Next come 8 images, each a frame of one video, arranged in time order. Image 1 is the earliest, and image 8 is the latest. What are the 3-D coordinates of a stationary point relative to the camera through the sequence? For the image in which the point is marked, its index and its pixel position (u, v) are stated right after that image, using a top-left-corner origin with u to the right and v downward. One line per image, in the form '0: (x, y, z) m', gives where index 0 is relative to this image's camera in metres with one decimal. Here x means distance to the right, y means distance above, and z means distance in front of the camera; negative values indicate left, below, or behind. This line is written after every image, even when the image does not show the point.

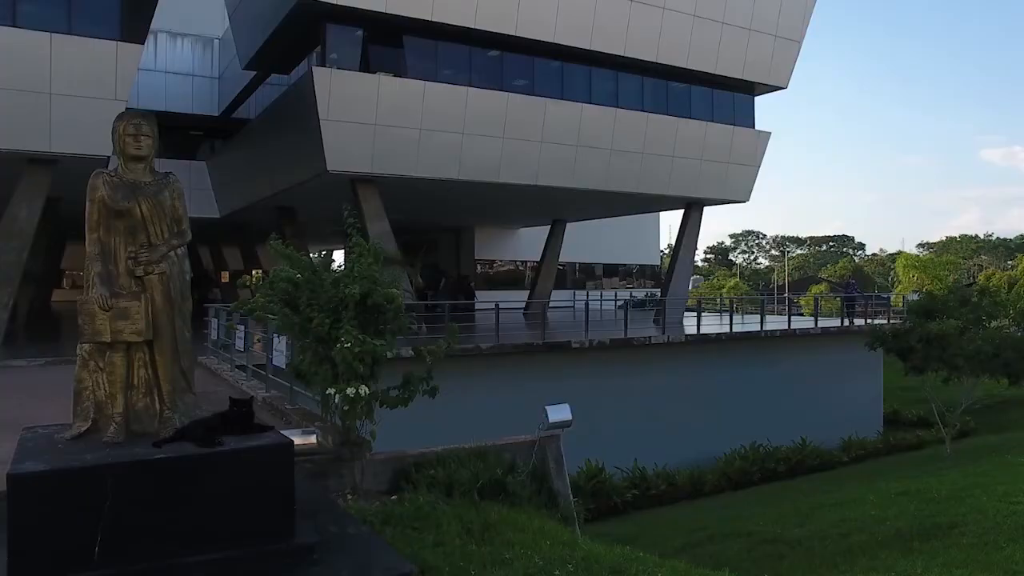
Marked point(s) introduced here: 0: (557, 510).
0: (+0.4, -1.8, +6.6) m
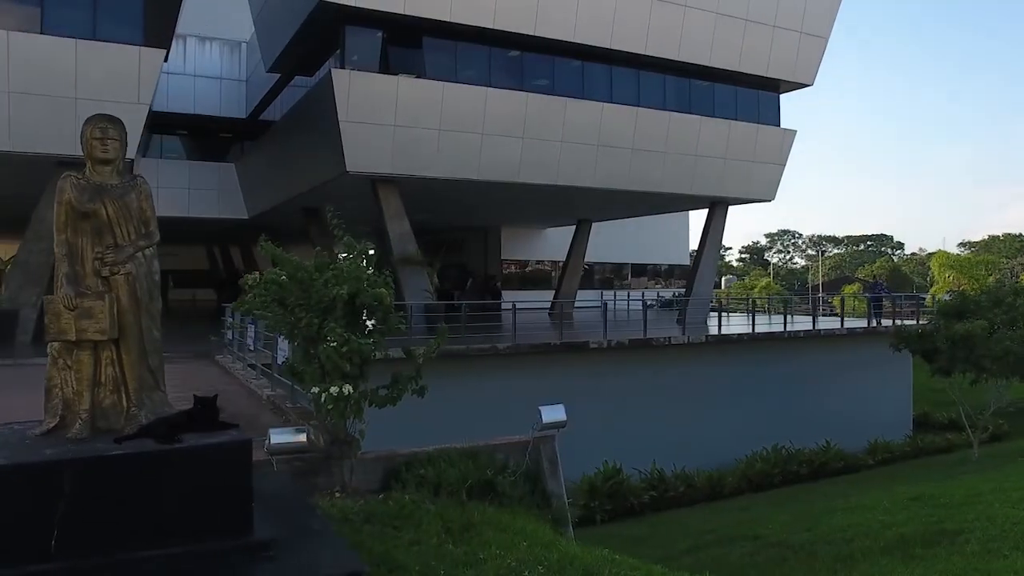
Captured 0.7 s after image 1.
0: (+0.3, -1.8, +6.5) m
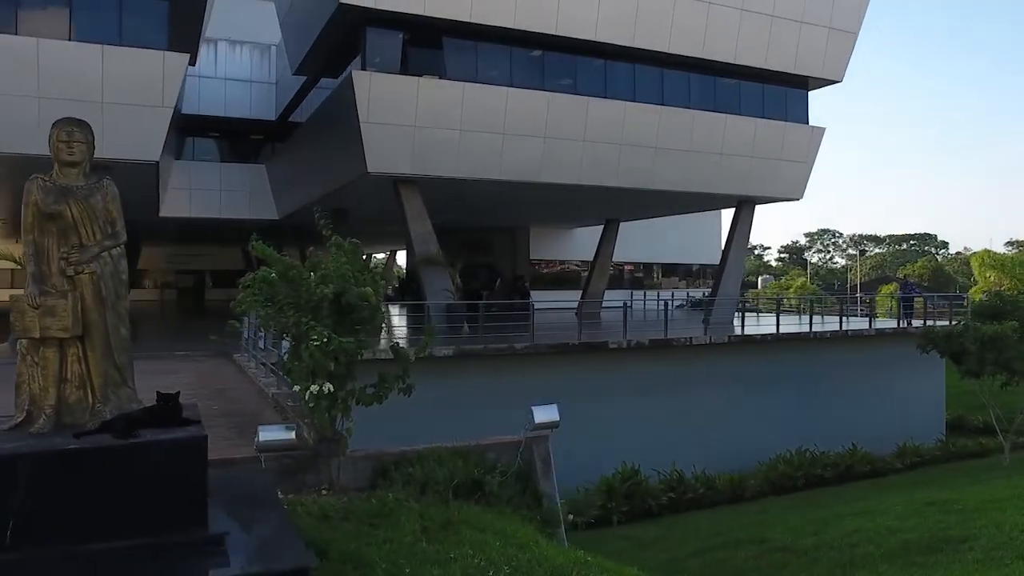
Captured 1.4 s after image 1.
0: (+0.2, -1.8, +6.5) m
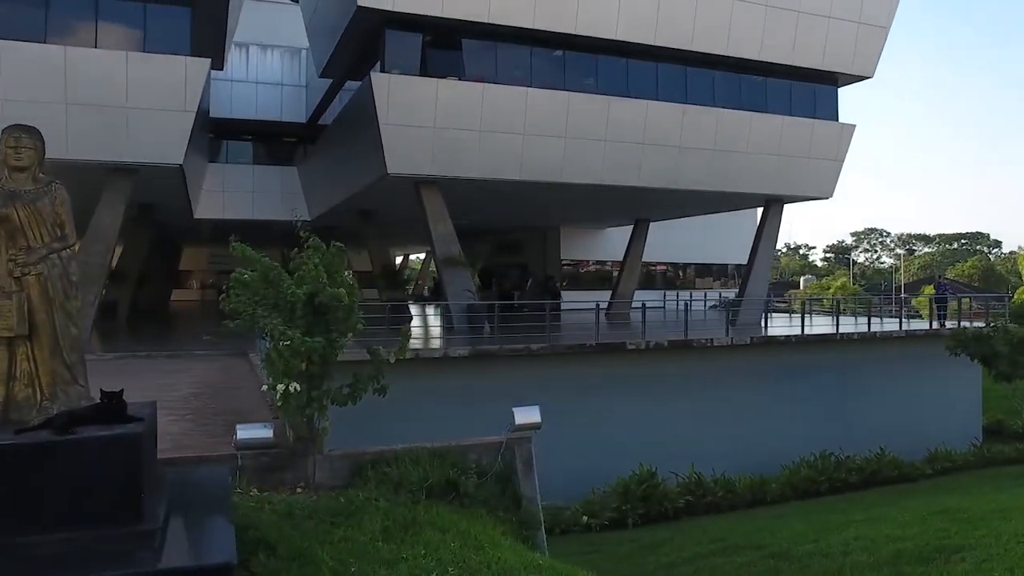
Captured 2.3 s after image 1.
0: (0.0, -1.8, +6.5) m
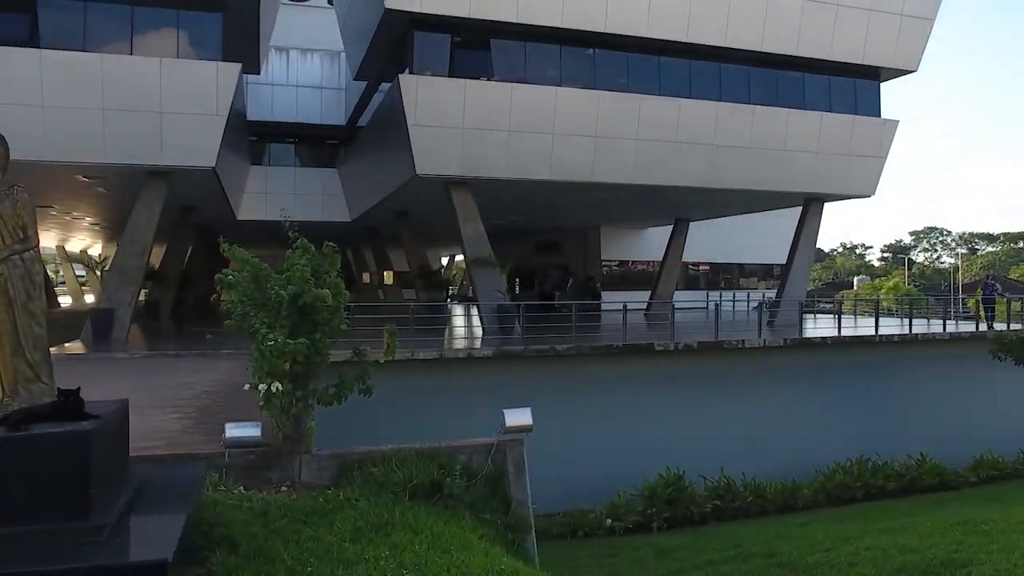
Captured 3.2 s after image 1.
0: (-0.1, -1.8, +6.5) m
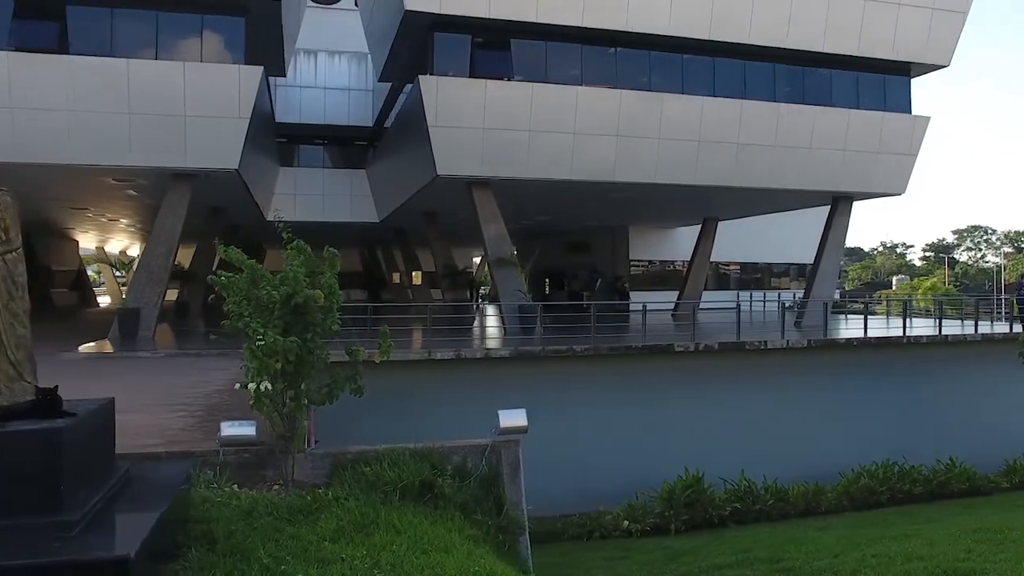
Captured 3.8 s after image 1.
0: (-0.1, -1.8, +6.4) m
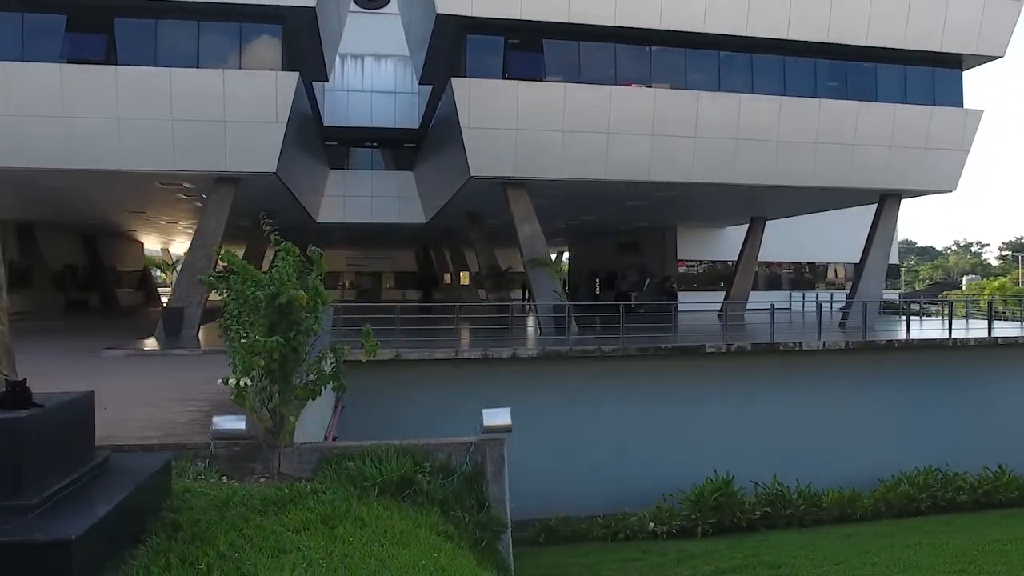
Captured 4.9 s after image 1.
0: (-0.3, -1.8, +6.5) m
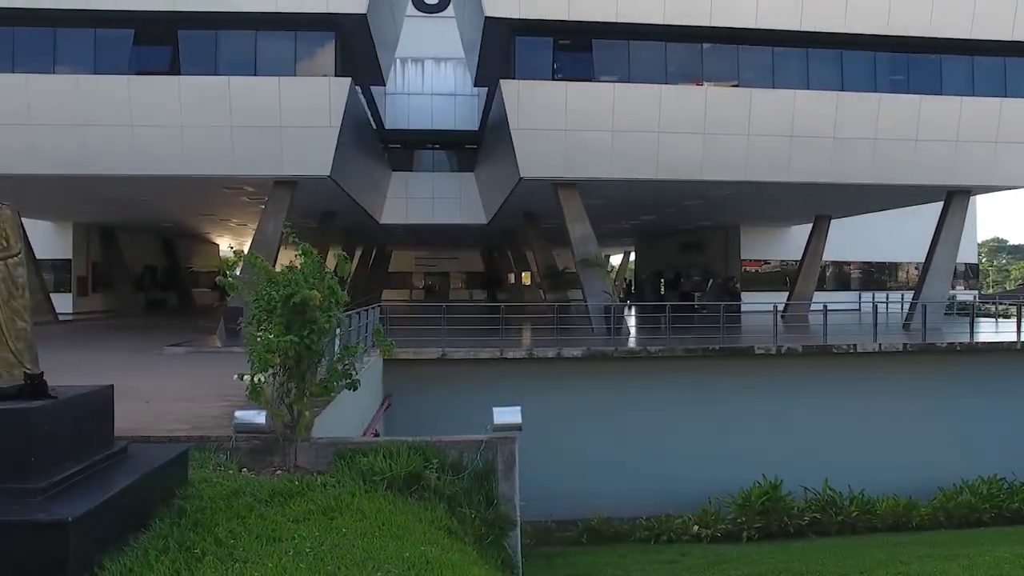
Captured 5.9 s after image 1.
0: (-0.2, -1.8, +6.7) m
